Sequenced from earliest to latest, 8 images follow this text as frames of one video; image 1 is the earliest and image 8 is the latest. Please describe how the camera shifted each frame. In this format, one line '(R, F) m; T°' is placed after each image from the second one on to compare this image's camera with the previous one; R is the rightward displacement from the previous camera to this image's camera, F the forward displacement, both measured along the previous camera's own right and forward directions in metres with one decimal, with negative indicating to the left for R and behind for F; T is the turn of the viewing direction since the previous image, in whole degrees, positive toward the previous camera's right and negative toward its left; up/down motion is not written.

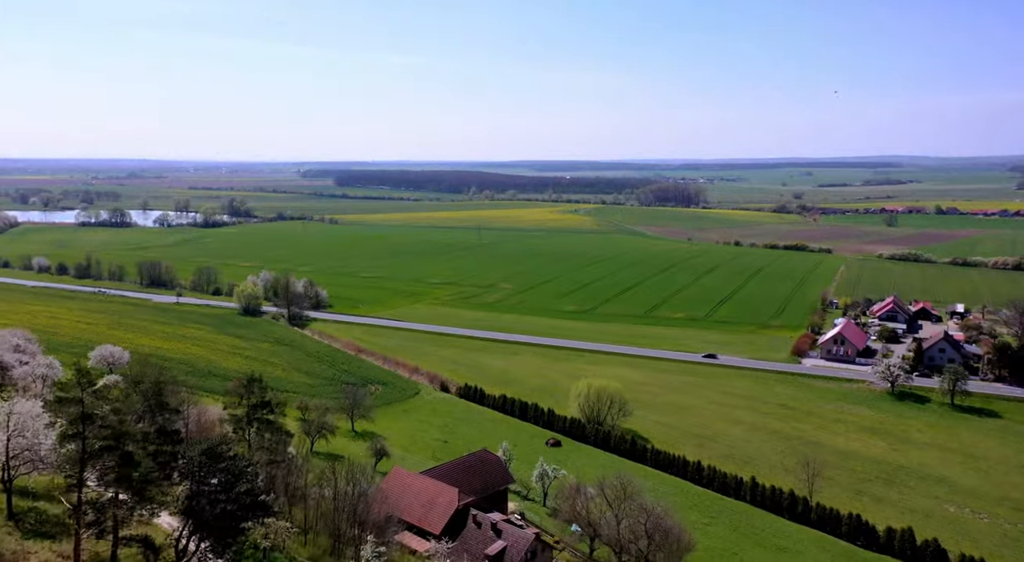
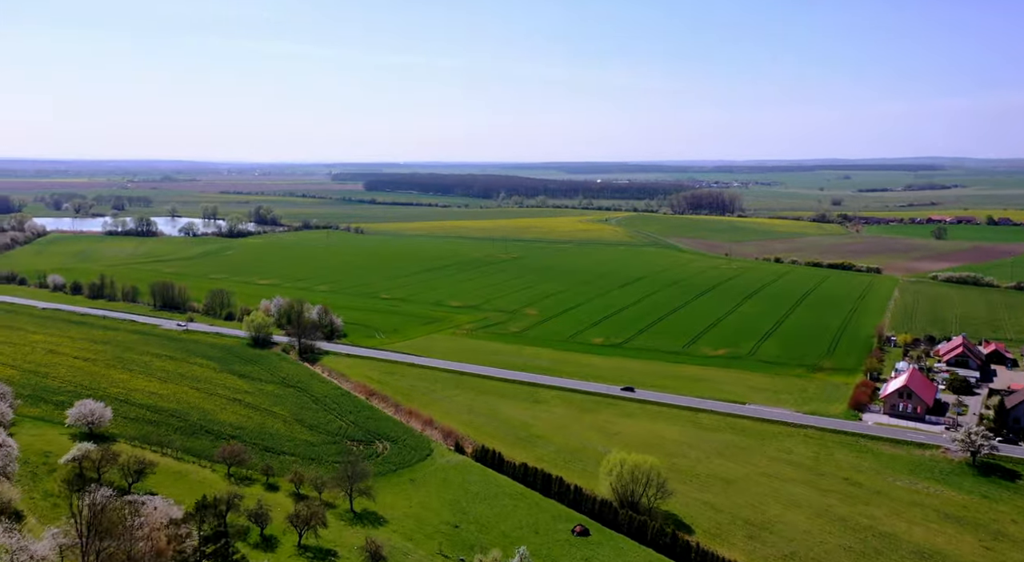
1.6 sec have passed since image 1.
(+0.4, +4.6) m; -2°
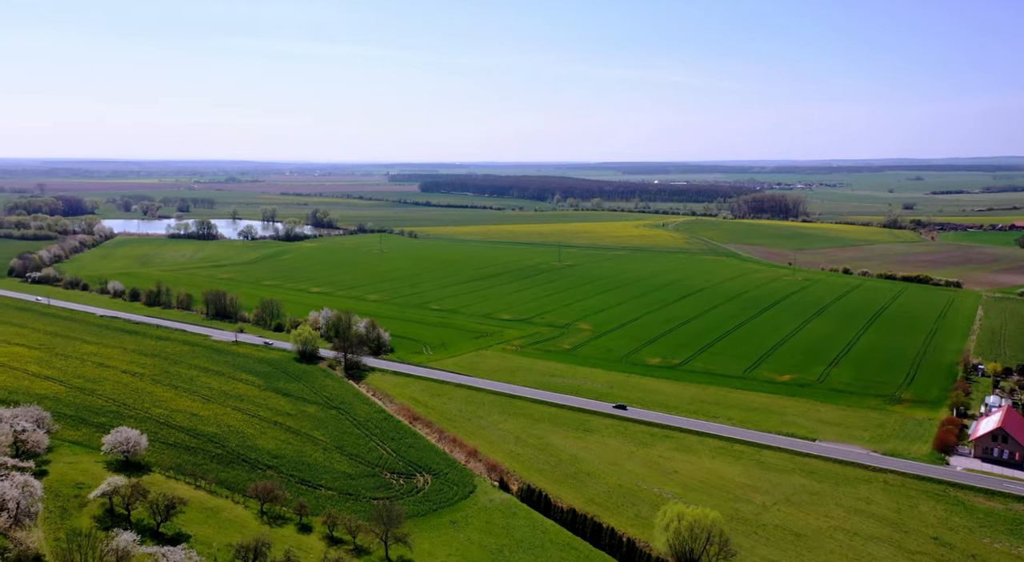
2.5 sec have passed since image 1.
(+0.3, +2.5) m; -4°
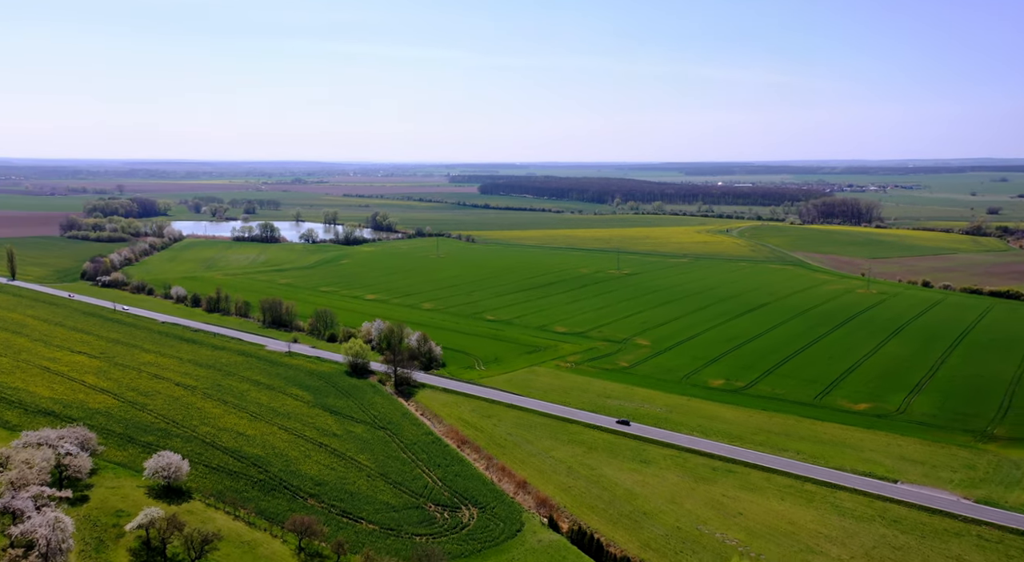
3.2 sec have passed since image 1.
(+0.4, +2.1) m; -4°
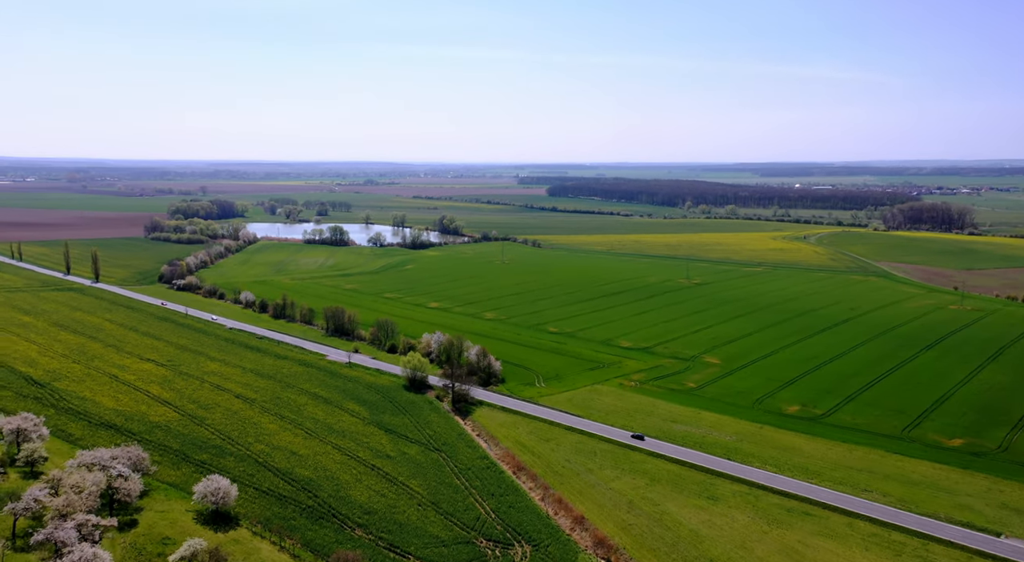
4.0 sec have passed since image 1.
(+0.5, +2.0) m; -5°
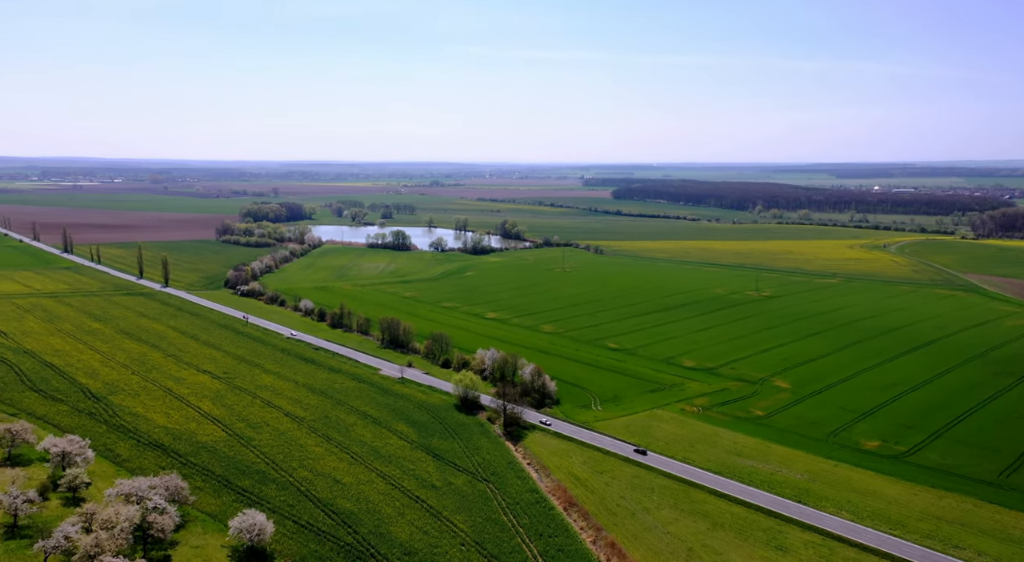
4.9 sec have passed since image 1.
(+0.7, +2.5) m; -5°
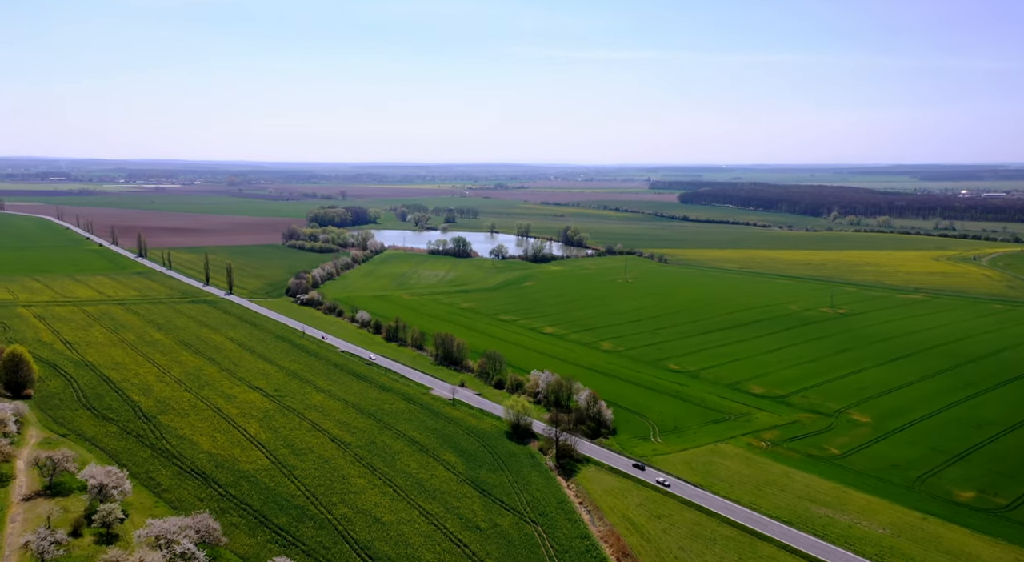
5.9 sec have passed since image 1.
(+0.7, +2.9) m; -5°
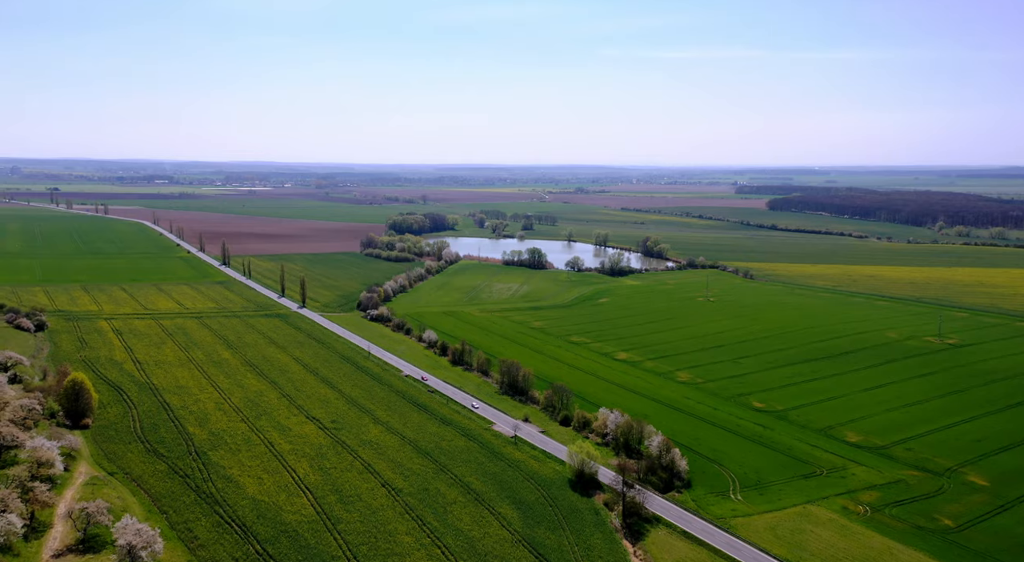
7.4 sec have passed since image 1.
(+1.1, +4.5) m; -6°
